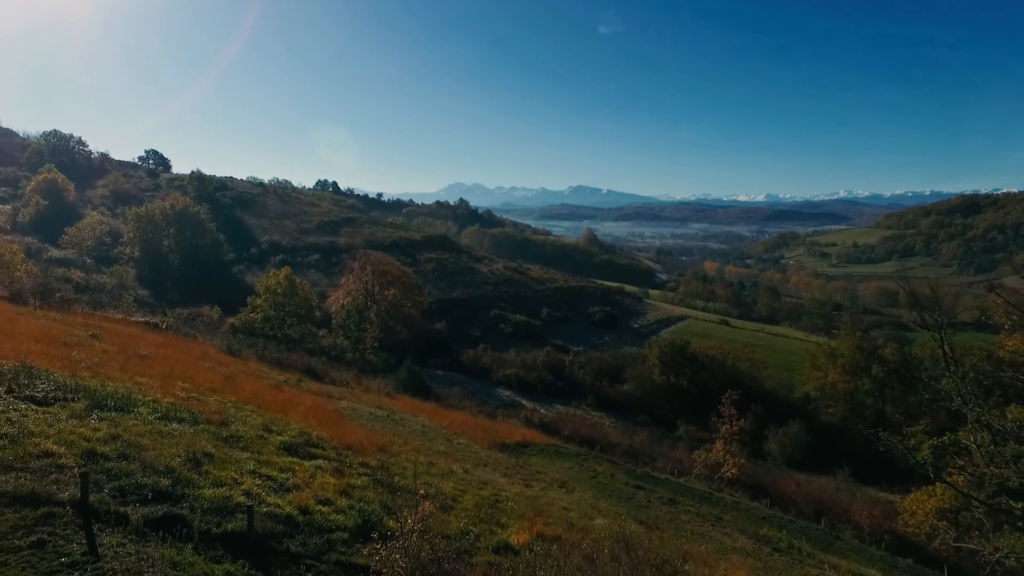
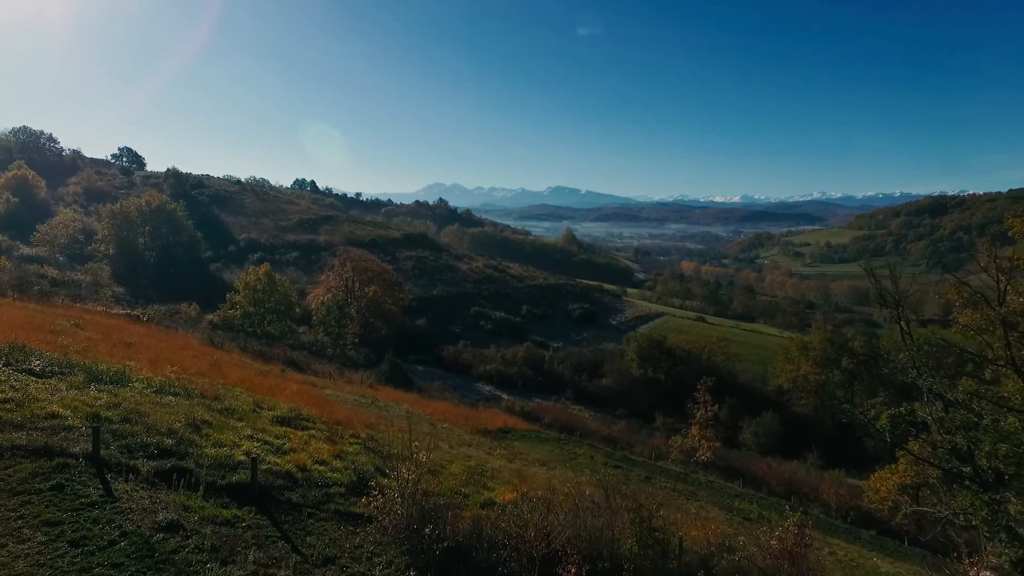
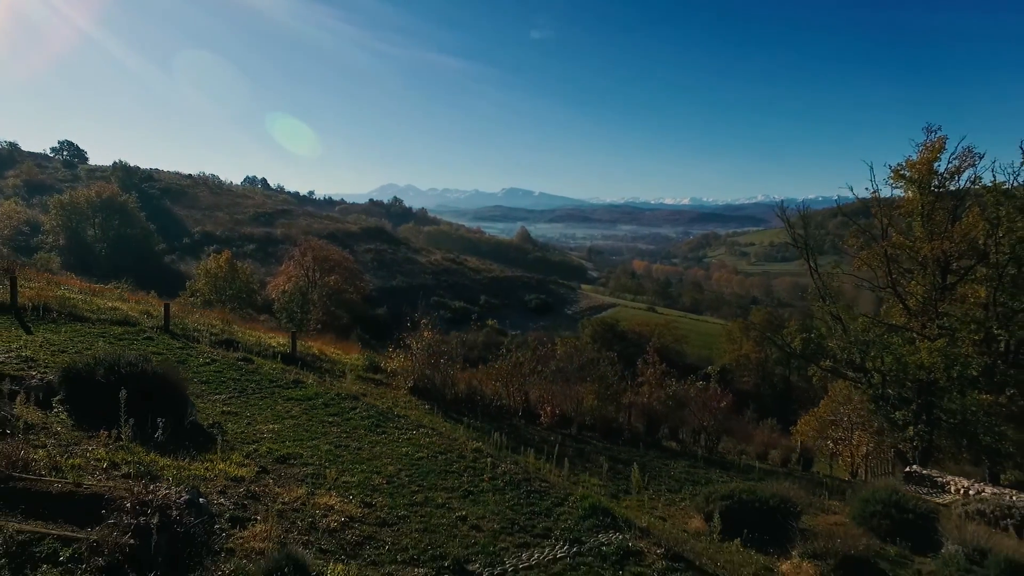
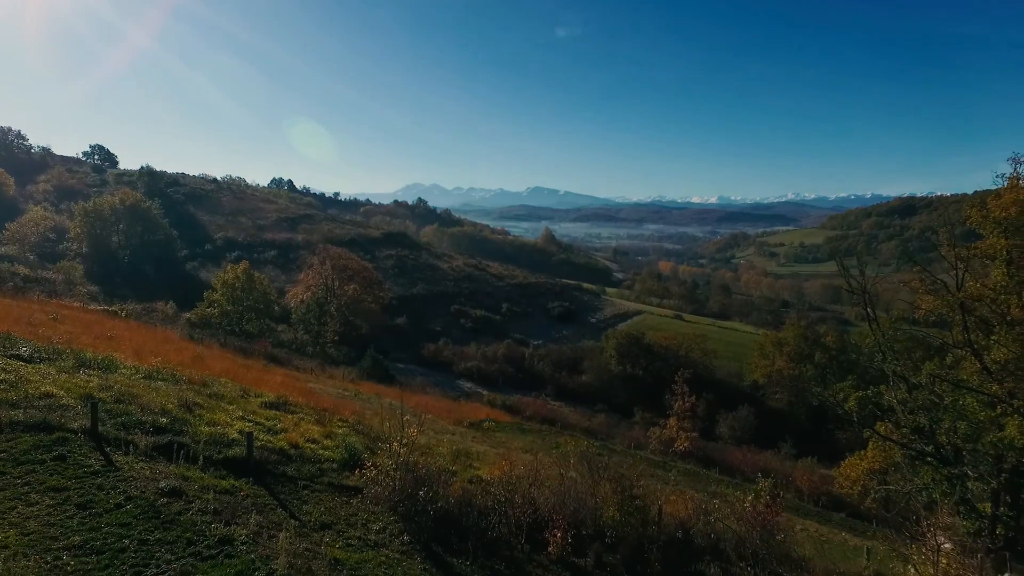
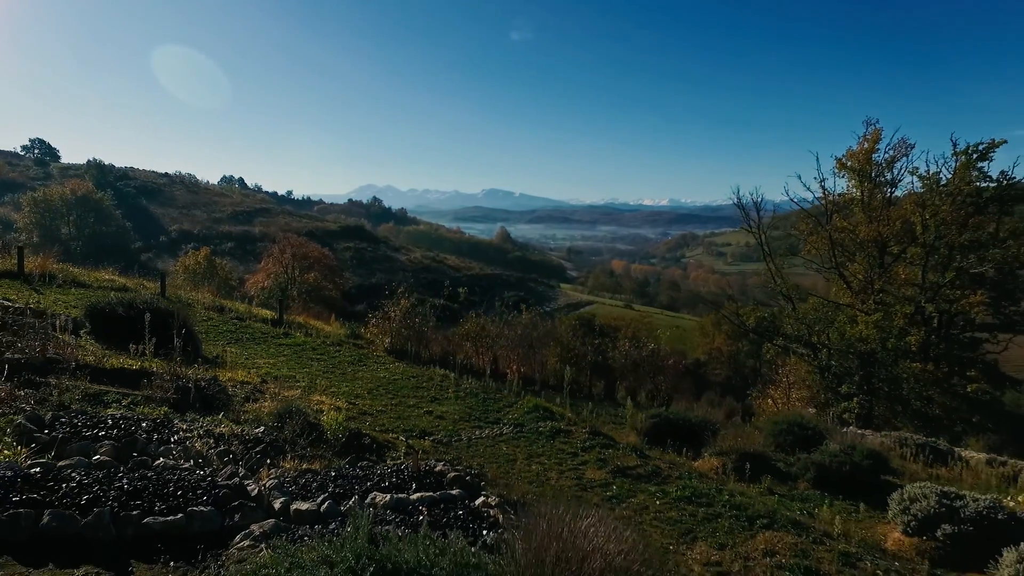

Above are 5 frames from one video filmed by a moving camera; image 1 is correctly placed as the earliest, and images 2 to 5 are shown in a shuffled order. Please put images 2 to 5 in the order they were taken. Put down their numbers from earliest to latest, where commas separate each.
2, 4, 3, 5
